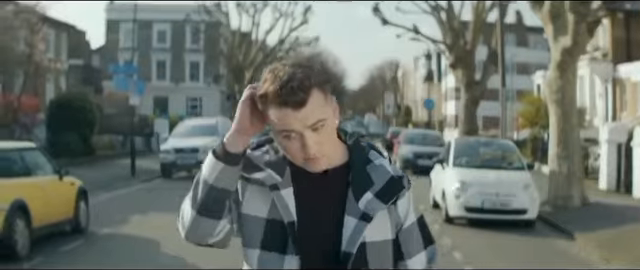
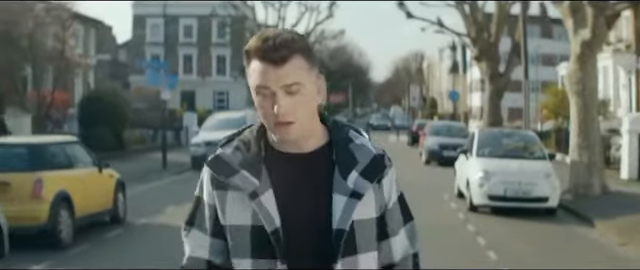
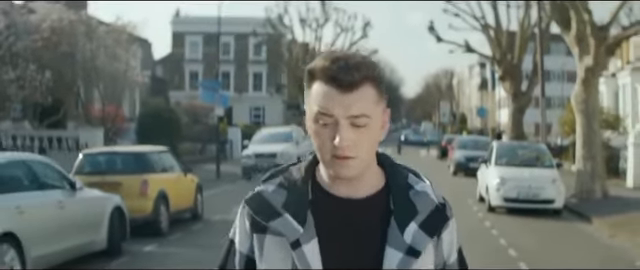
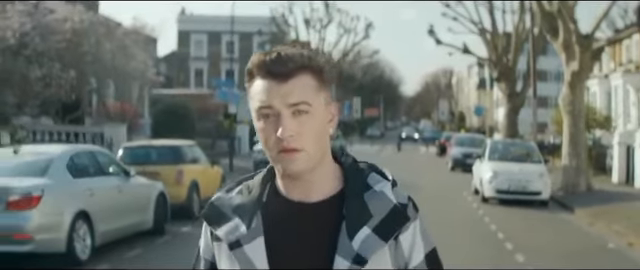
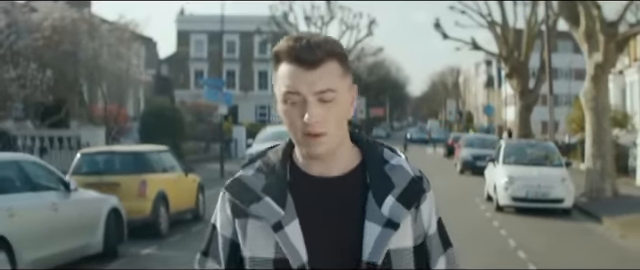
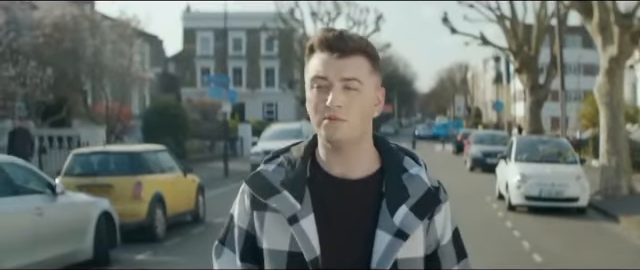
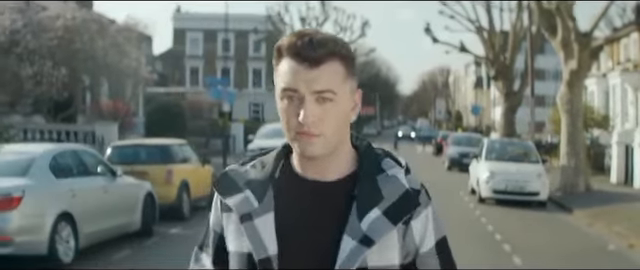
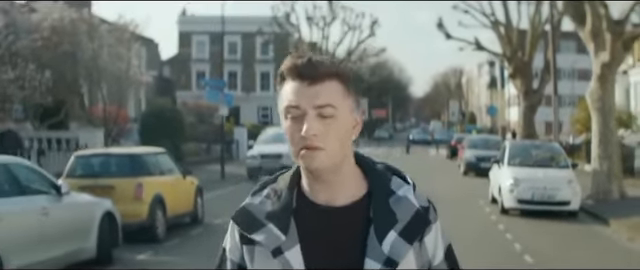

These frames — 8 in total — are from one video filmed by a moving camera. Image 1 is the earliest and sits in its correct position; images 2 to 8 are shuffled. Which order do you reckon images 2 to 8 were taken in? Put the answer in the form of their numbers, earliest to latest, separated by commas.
2, 6, 8, 5, 3, 7, 4
